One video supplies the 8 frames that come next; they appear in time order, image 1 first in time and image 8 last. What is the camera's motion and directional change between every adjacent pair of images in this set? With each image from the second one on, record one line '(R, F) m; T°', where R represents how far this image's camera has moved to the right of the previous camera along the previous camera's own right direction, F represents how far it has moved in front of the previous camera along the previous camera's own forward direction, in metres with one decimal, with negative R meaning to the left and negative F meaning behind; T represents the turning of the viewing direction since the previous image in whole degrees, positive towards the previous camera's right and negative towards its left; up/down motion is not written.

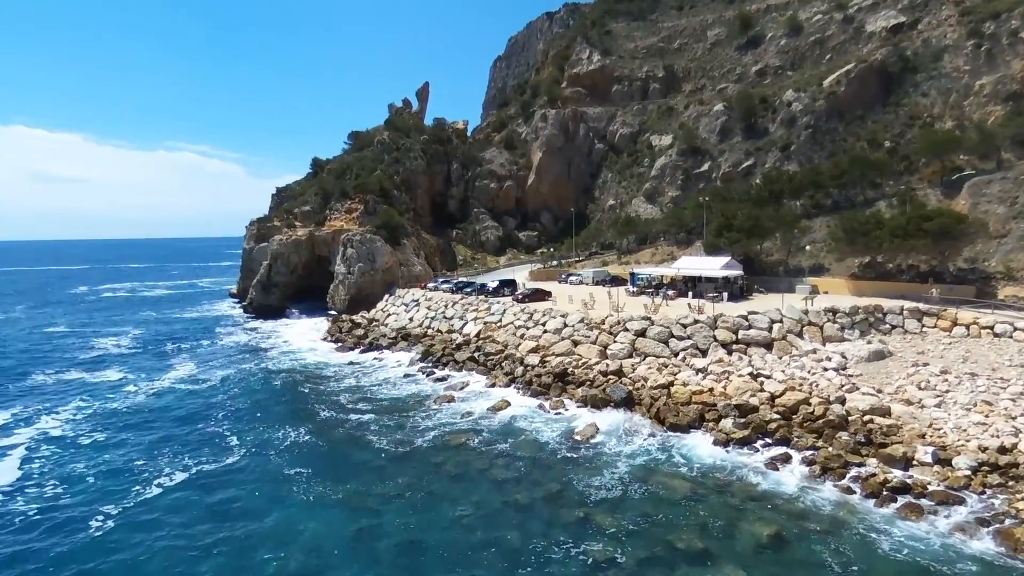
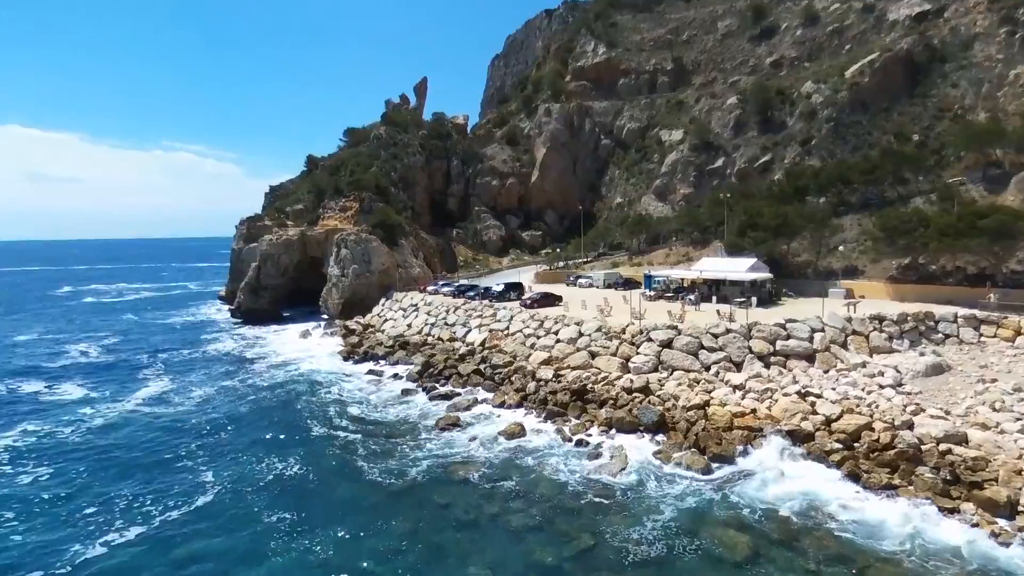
(-0.7, +4.0) m; 0°
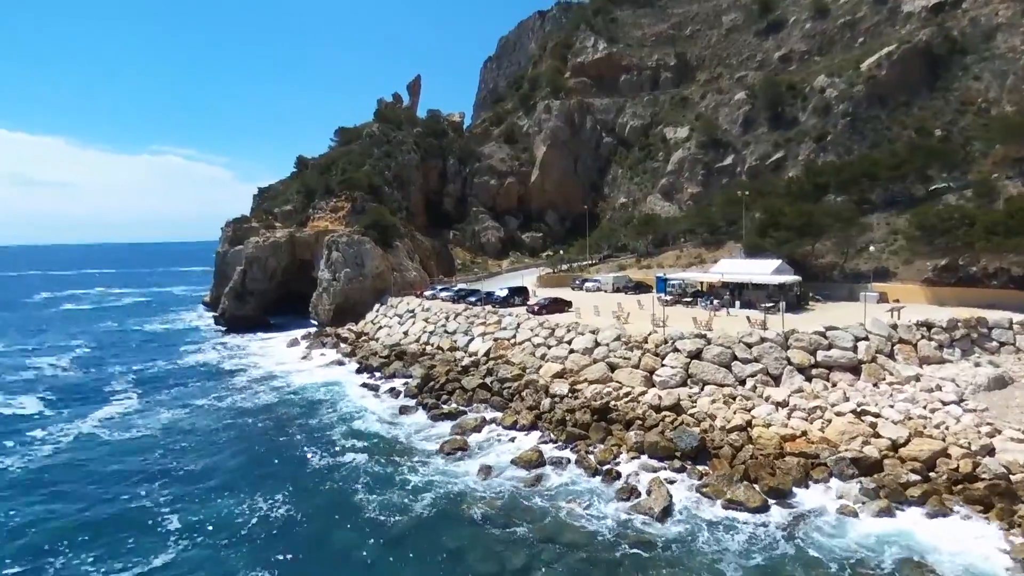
(-0.9, +3.6) m; +1°
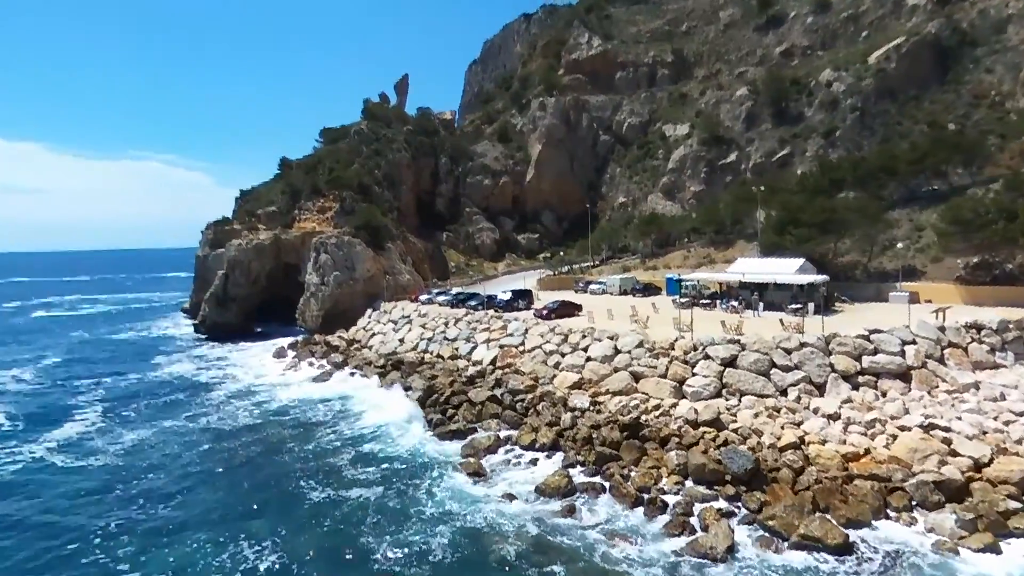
(-1.3, +3.1) m; +1°
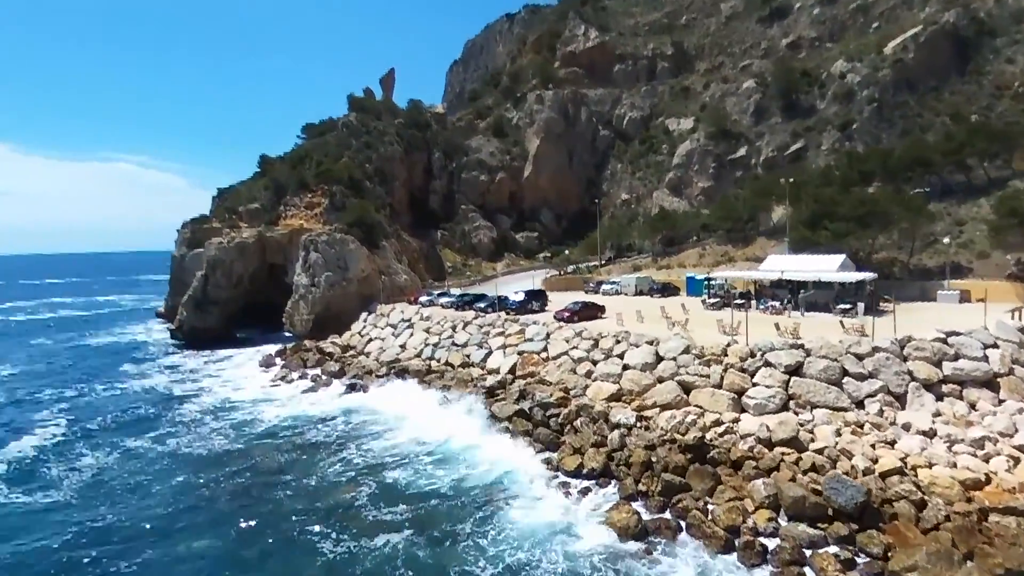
(-2.2, +3.8) m; +2°
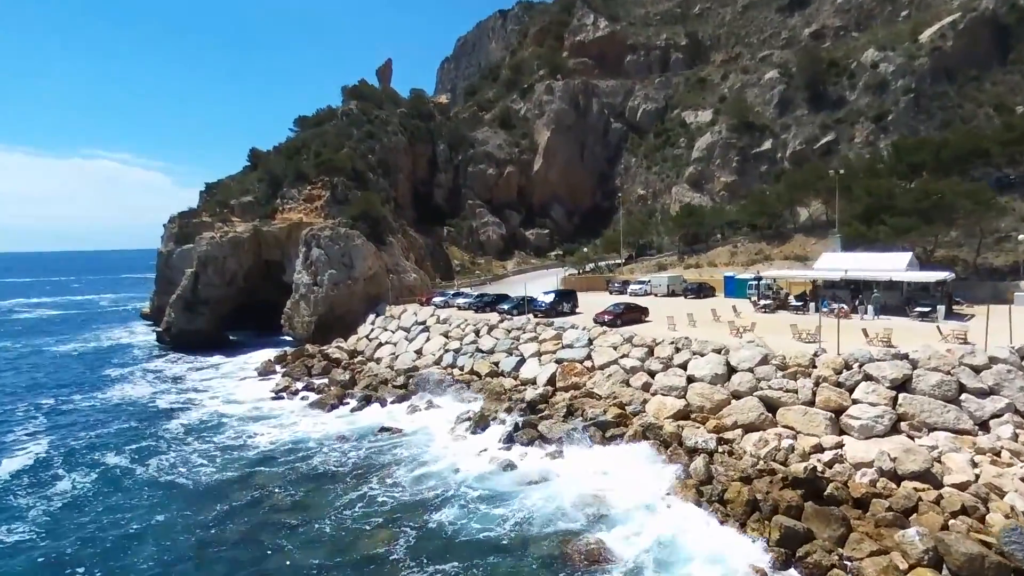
(-2.4, +3.9) m; +1°
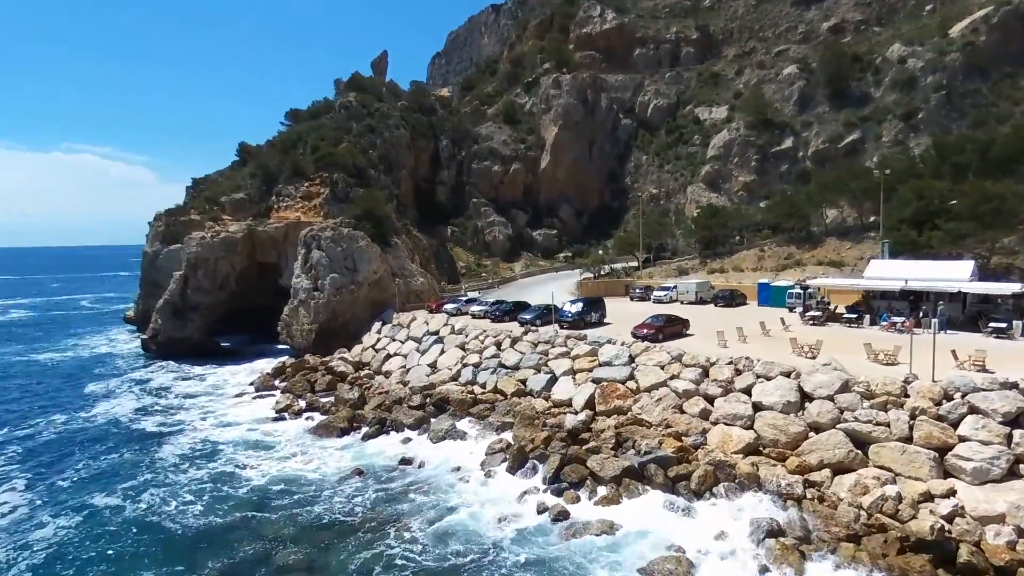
(-1.9, +3.1) m; +1°
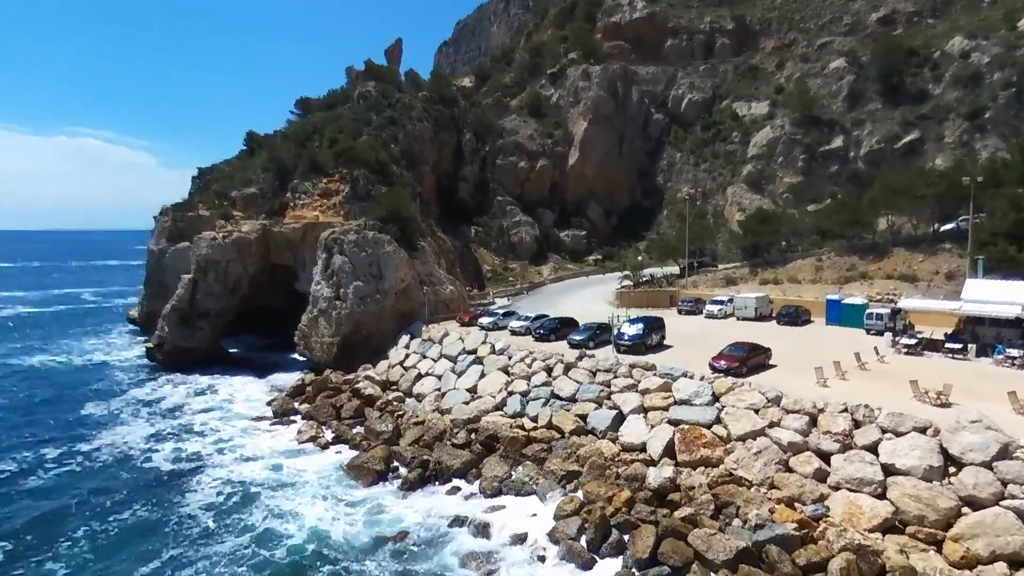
(-2.4, +3.7) m; 0°
